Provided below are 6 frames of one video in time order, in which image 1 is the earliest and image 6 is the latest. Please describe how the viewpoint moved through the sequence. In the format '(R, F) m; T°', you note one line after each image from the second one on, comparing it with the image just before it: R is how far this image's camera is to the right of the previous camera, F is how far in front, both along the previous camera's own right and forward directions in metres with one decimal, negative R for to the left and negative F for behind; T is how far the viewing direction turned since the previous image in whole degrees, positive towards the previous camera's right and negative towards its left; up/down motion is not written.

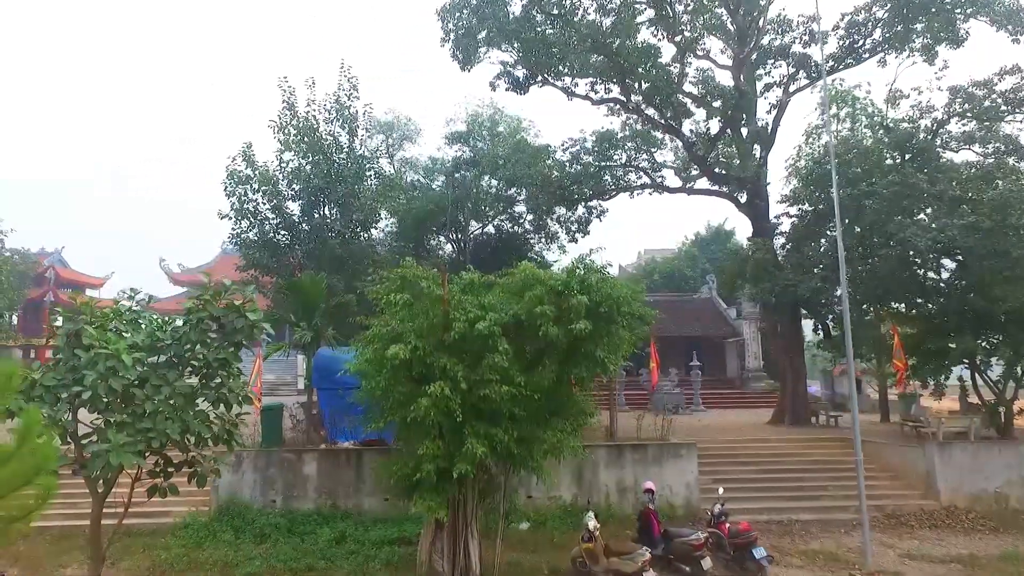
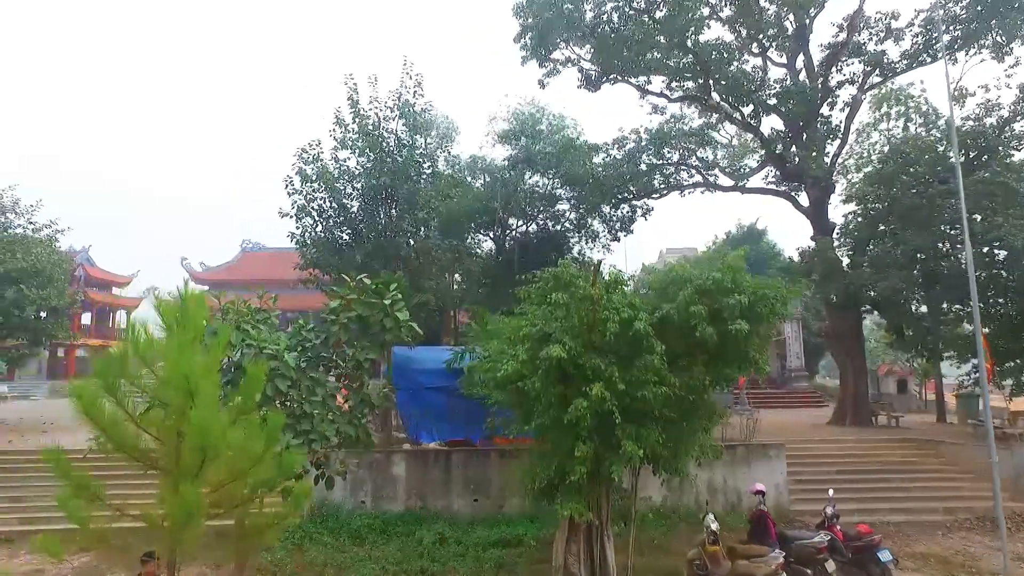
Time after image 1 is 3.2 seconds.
(-2.1, +0.1) m; 0°
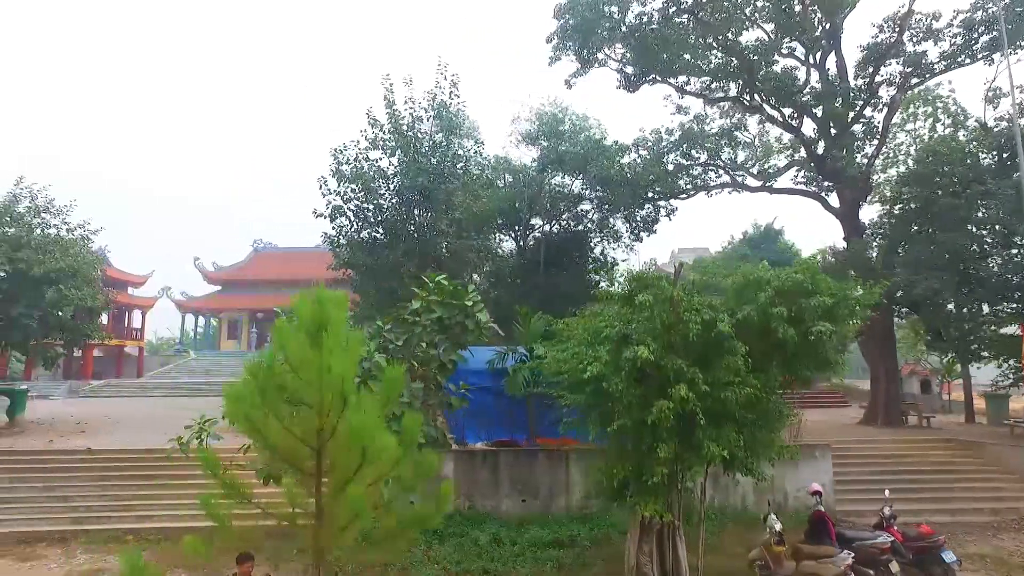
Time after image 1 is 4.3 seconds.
(-1.1, 0.0) m; 0°
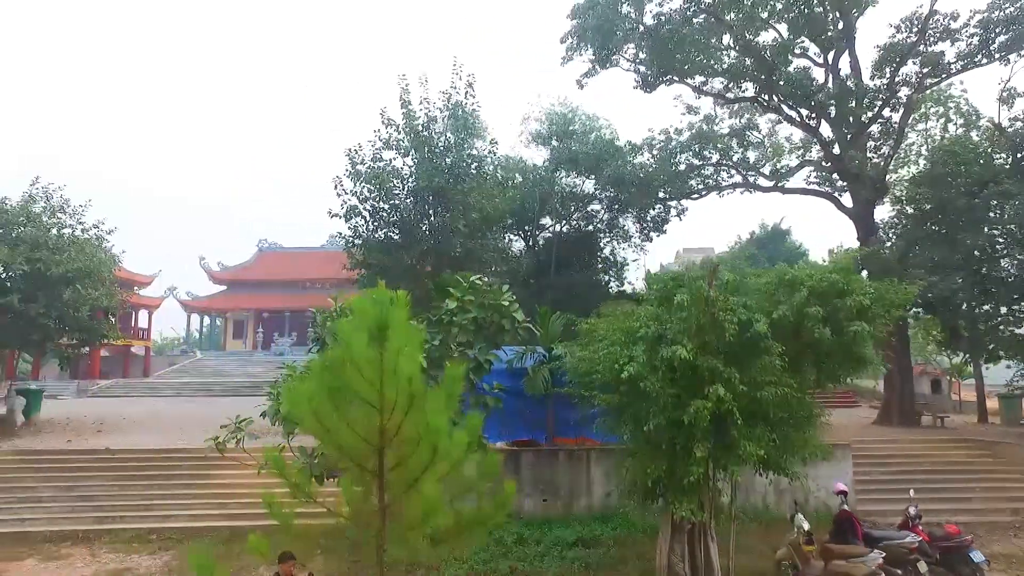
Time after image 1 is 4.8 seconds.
(-0.5, 0.0) m; 0°
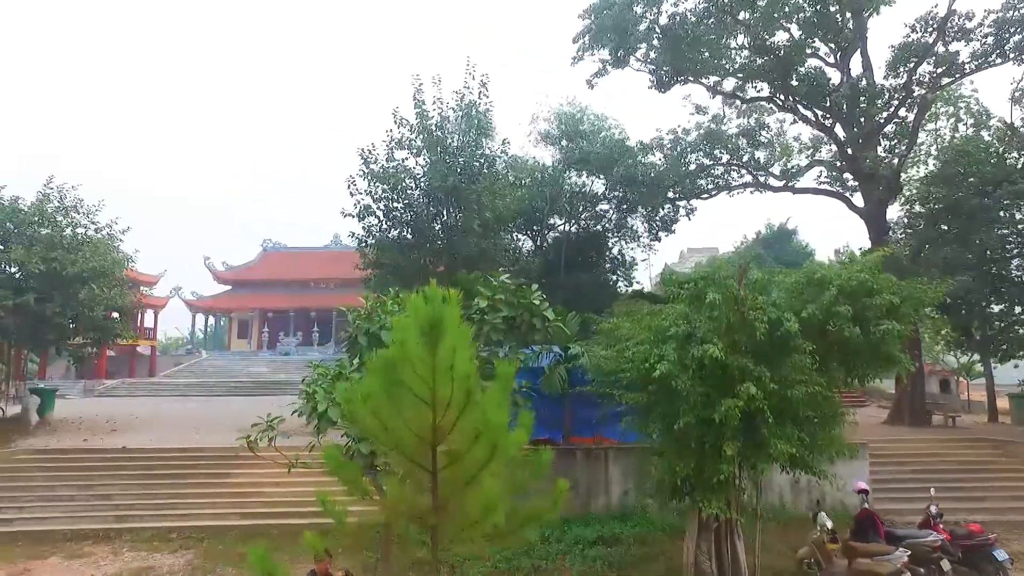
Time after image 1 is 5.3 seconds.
(-0.4, 0.0) m; 0°
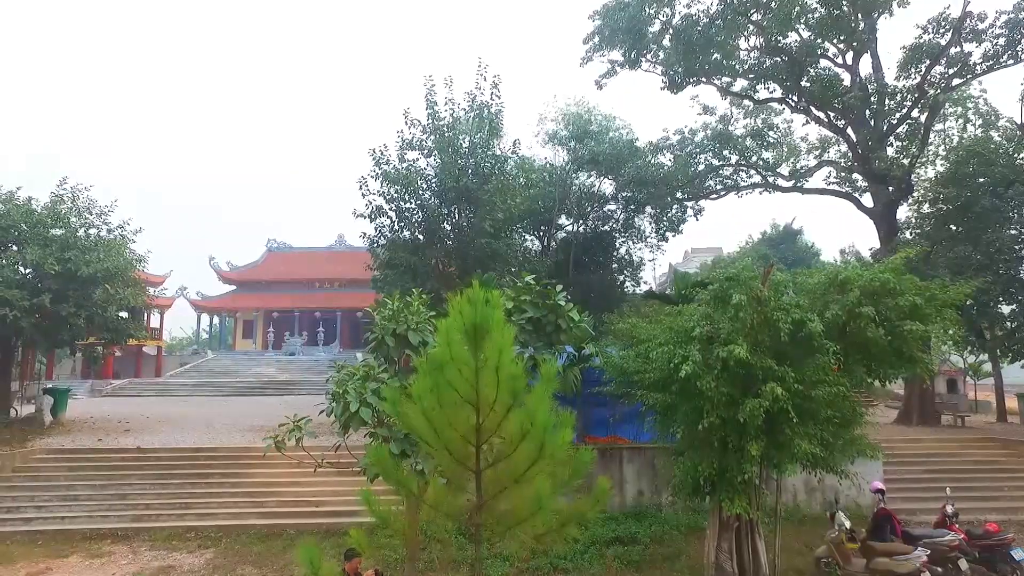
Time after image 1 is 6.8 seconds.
(-0.3, -0.1) m; 0°
